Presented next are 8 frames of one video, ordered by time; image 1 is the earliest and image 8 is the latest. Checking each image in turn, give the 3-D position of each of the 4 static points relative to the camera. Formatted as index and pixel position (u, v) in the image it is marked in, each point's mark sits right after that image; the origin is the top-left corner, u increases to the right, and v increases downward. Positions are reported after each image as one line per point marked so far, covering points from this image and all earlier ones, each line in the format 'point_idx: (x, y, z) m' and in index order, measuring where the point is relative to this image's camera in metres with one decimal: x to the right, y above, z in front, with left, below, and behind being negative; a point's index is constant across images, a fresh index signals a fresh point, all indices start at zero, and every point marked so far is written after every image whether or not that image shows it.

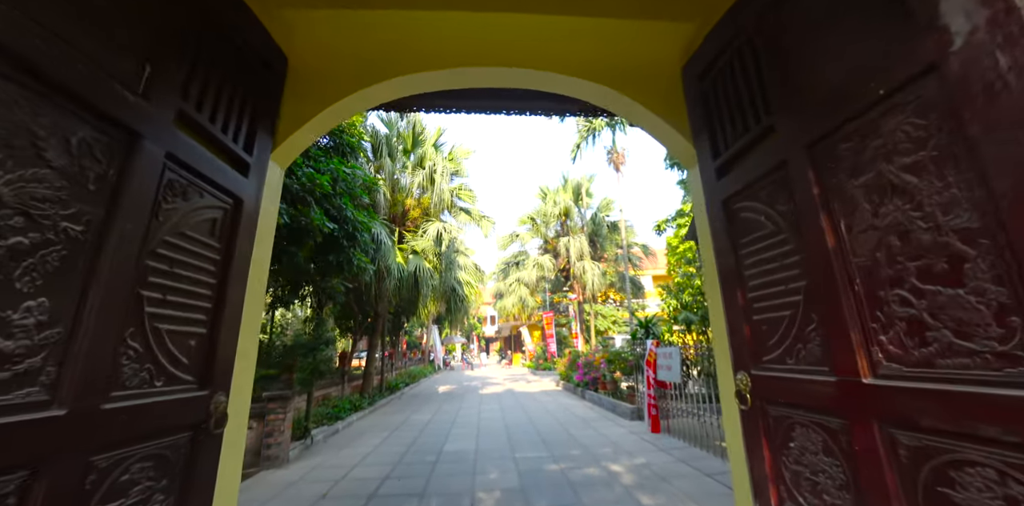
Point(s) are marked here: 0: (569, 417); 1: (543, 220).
0: (+1.0, -3.1, +7.6) m
1: (+1.0, +1.0, +12.4) m
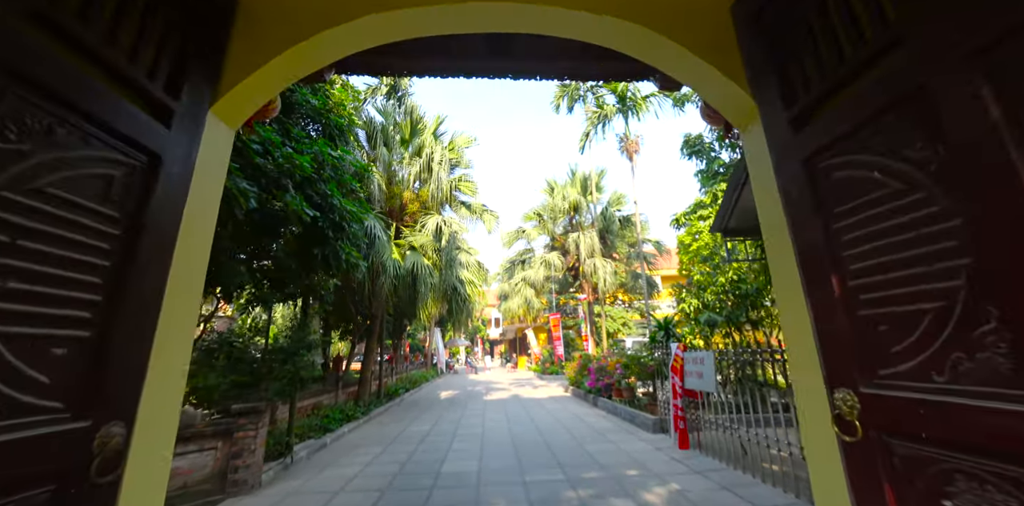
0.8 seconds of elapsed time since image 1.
0: (+1.2, -3.0, +6.9) m
1: (+1.1, +1.1, +11.7) m
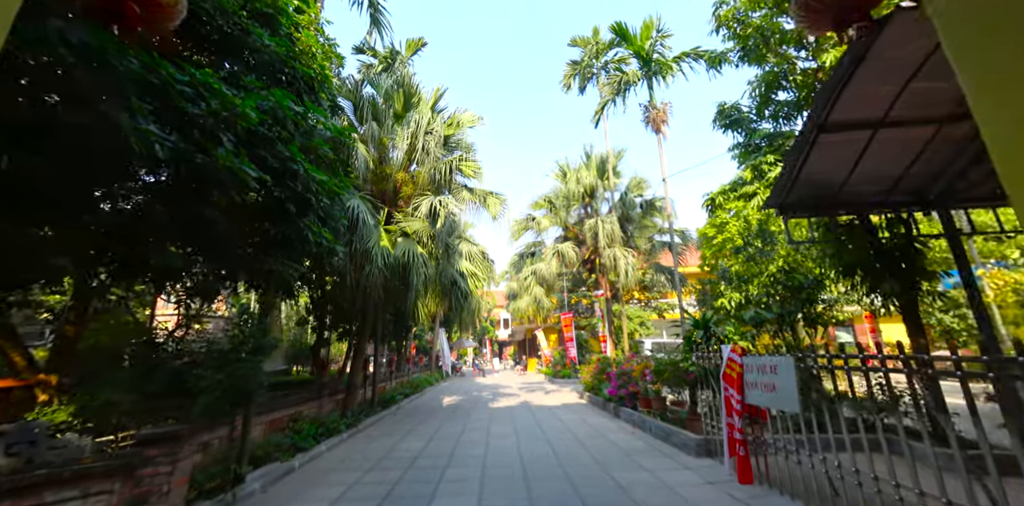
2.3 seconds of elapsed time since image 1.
0: (+1.3, -2.7, +5.8) m
1: (+1.3, +1.3, +10.6) m
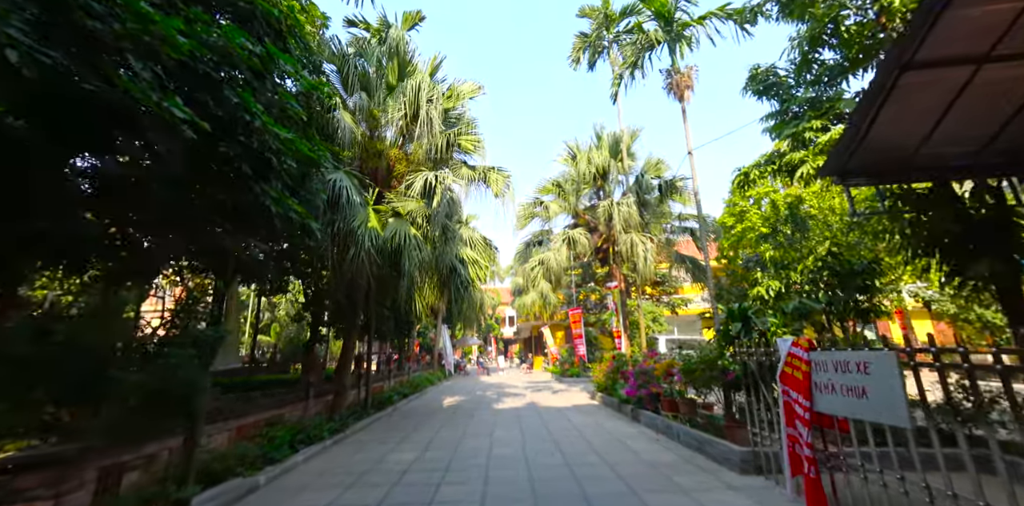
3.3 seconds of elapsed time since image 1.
0: (+1.4, -2.5, +4.9) m
1: (+1.5, +1.6, +9.8) m
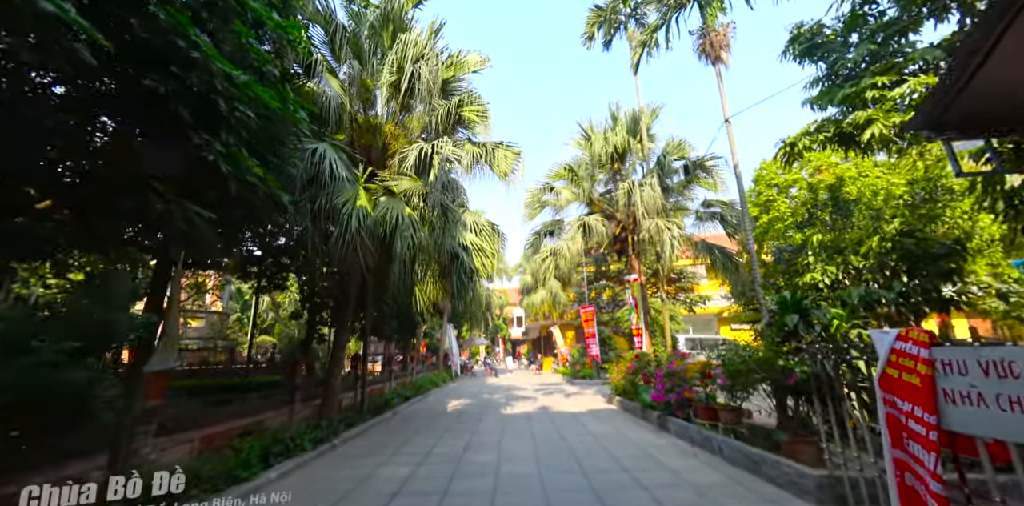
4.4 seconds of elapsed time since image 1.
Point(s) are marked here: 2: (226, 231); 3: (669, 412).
0: (+1.5, -2.3, +4.1) m
1: (+1.7, +1.8, +9.0) m
2: (-2.6, +0.2, +3.7) m
3: (+2.4, -2.4, +6.1) m
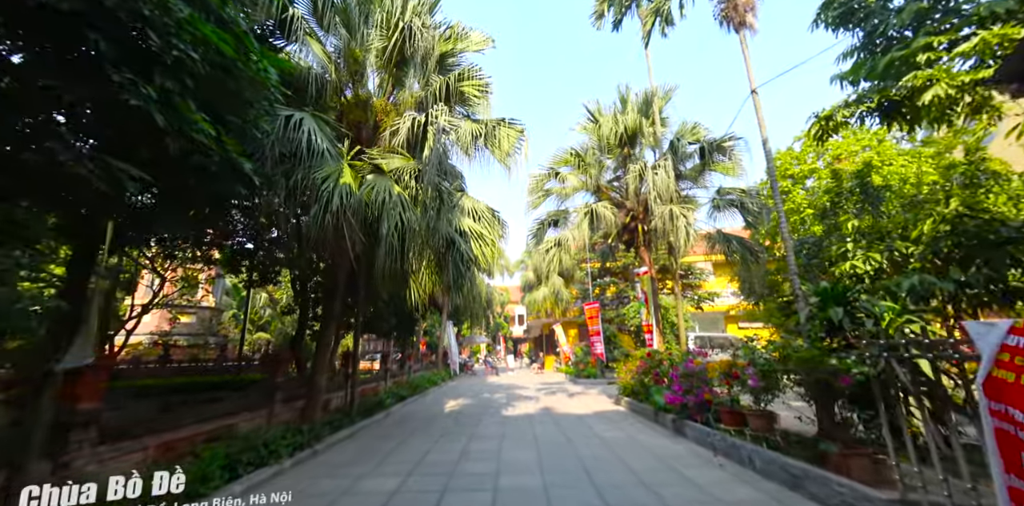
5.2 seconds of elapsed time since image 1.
0: (+1.5, -2.1, +3.6) m
1: (+1.7, +2.0, +8.4) m
2: (-2.6, +0.4, +3.1) m
3: (+2.4, -2.2, +5.6) m
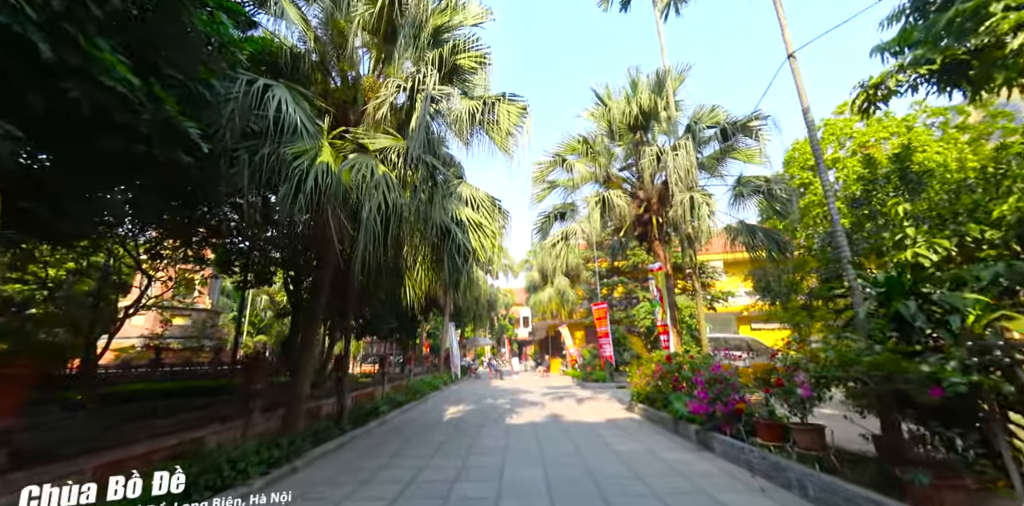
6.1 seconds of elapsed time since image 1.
0: (+1.5, -2.0, +2.9) m
1: (+1.8, +2.1, +7.8) m
2: (-2.6, +0.5, +2.5) m
3: (+2.4, -2.1, +4.9) m
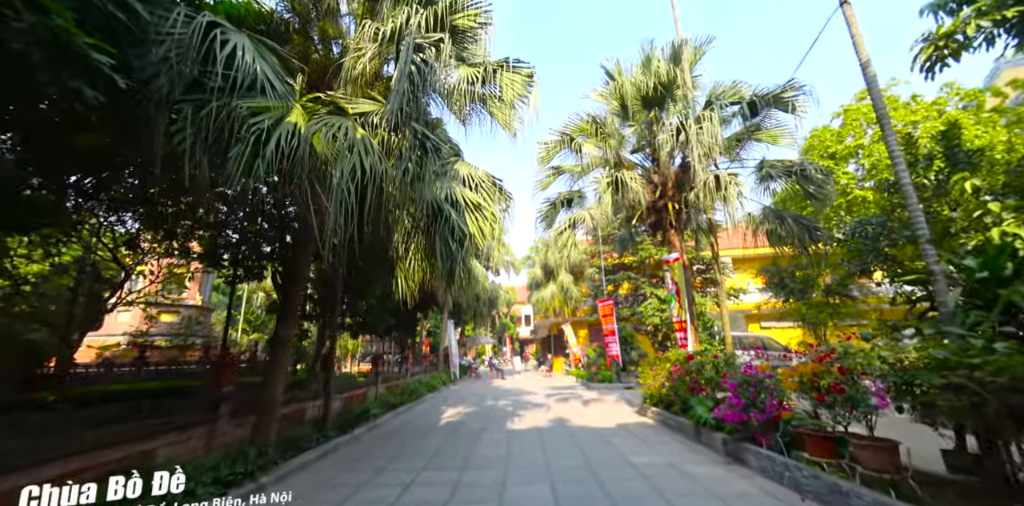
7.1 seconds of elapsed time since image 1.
0: (+1.6, -1.8, +2.3) m
1: (+1.8, +2.3, +7.1) m
2: (-2.6, +0.7, +1.9) m
3: (+2.5, -1.9, +4.3) m
